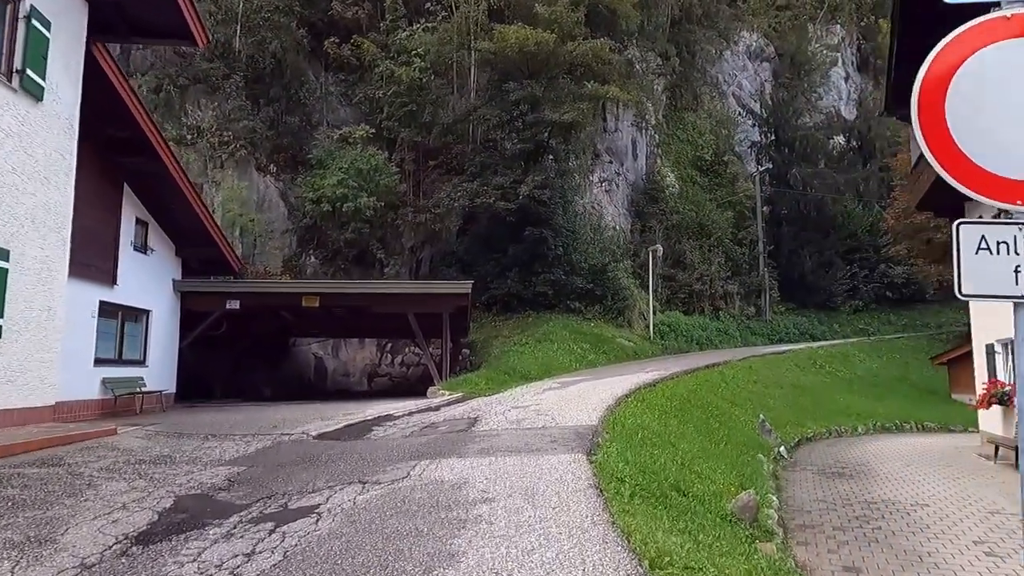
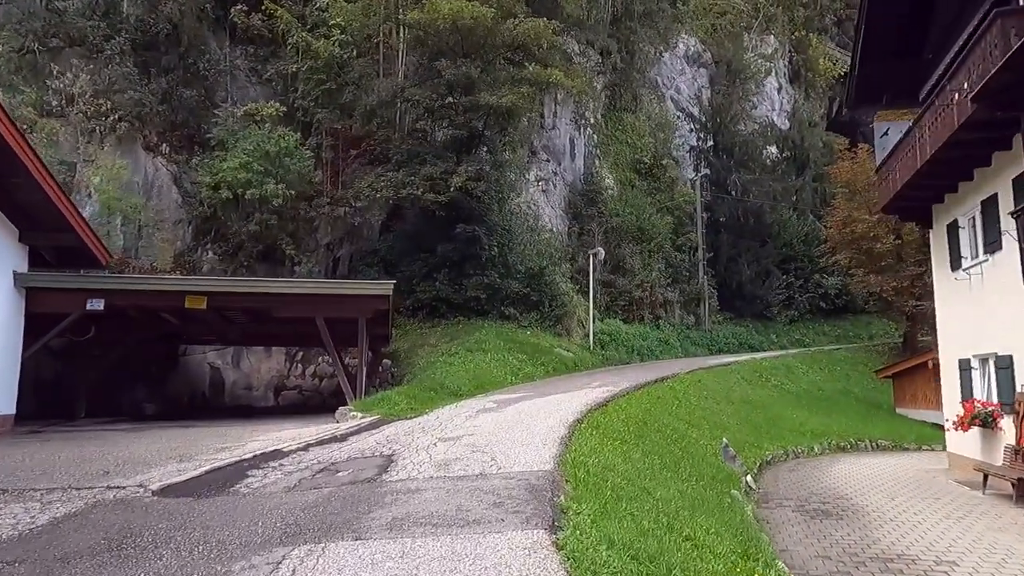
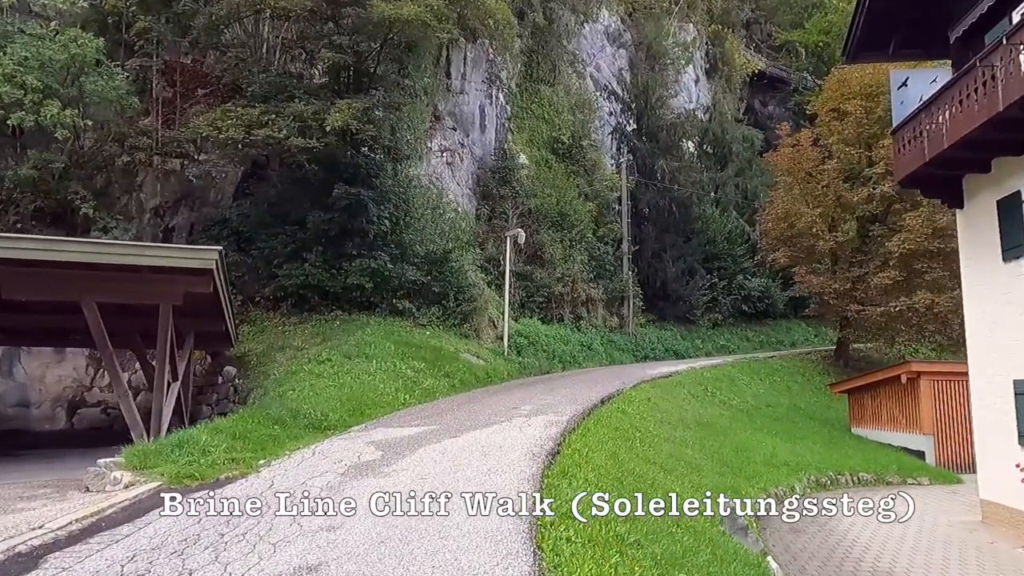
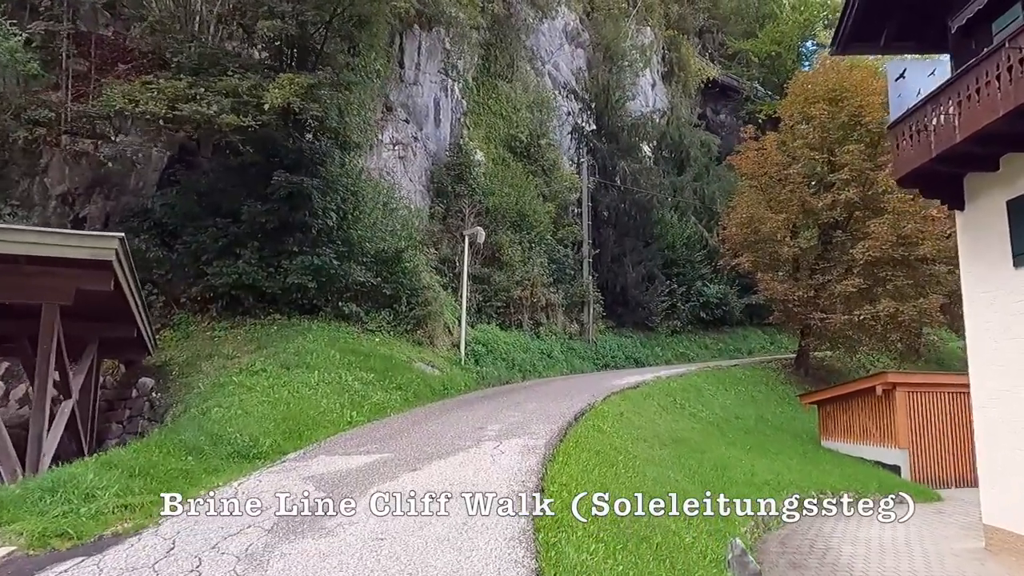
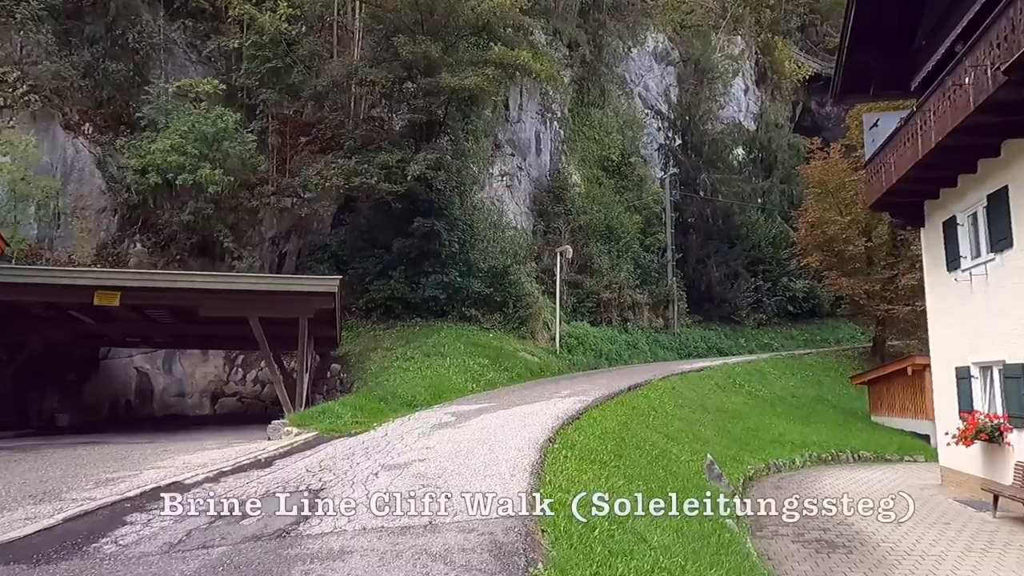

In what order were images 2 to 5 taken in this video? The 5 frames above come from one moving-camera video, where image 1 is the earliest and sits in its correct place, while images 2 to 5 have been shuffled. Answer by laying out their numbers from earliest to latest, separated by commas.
2, 5, 3, 4
